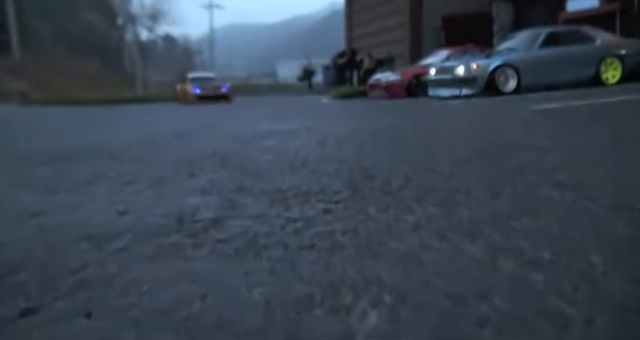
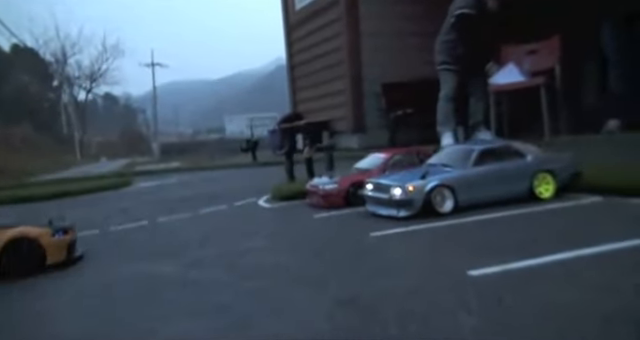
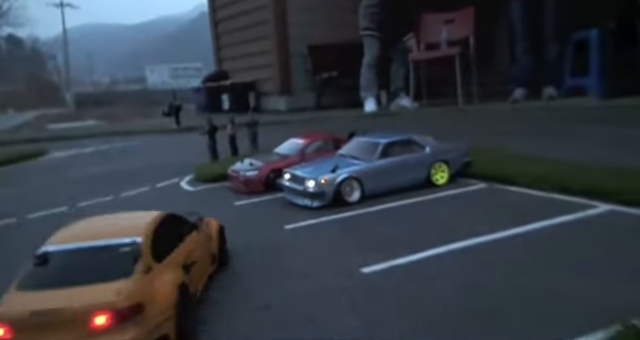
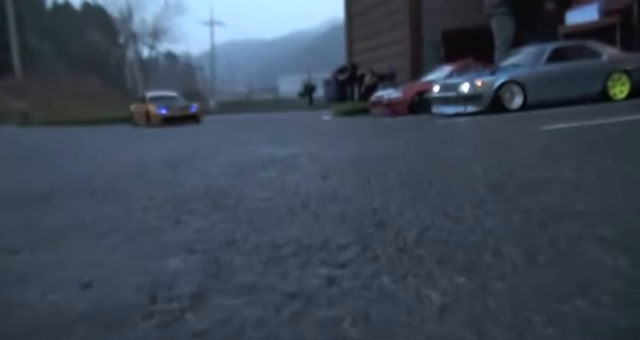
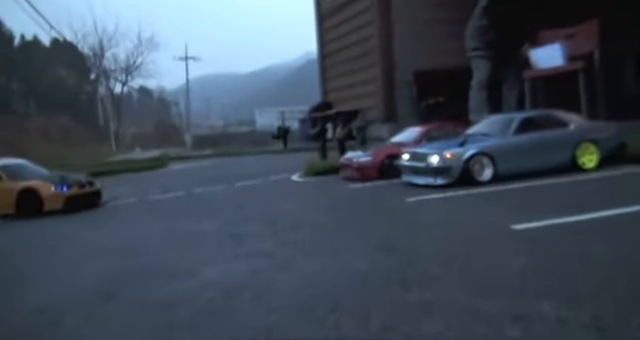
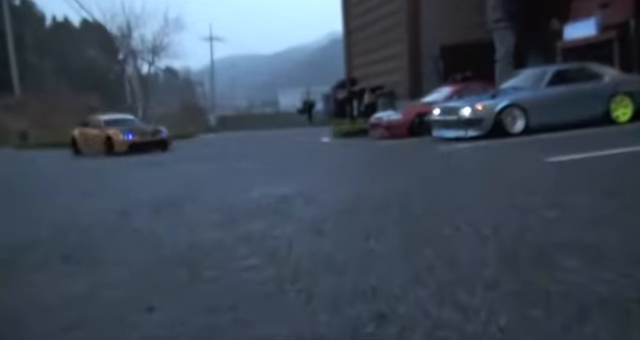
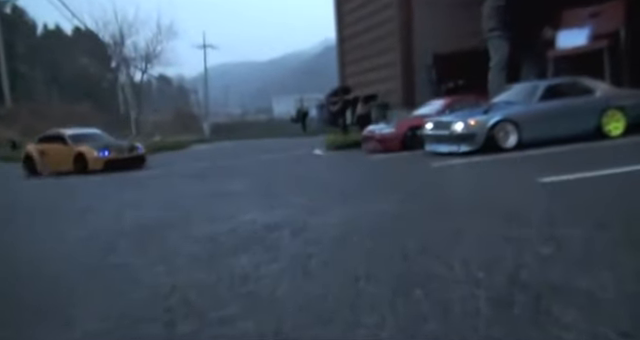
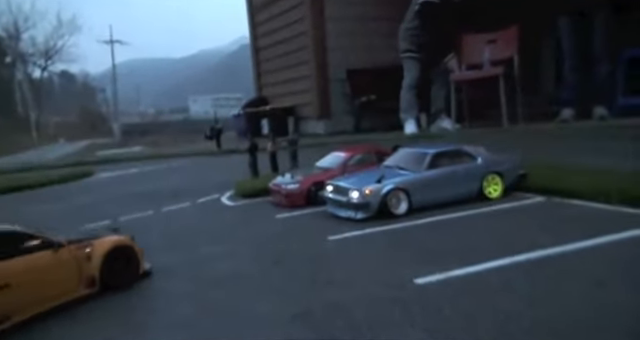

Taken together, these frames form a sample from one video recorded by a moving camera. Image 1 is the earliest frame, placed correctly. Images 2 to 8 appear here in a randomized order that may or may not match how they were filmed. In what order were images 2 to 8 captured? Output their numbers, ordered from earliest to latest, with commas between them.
4, 6, 7, 5, 2, 8, 3
